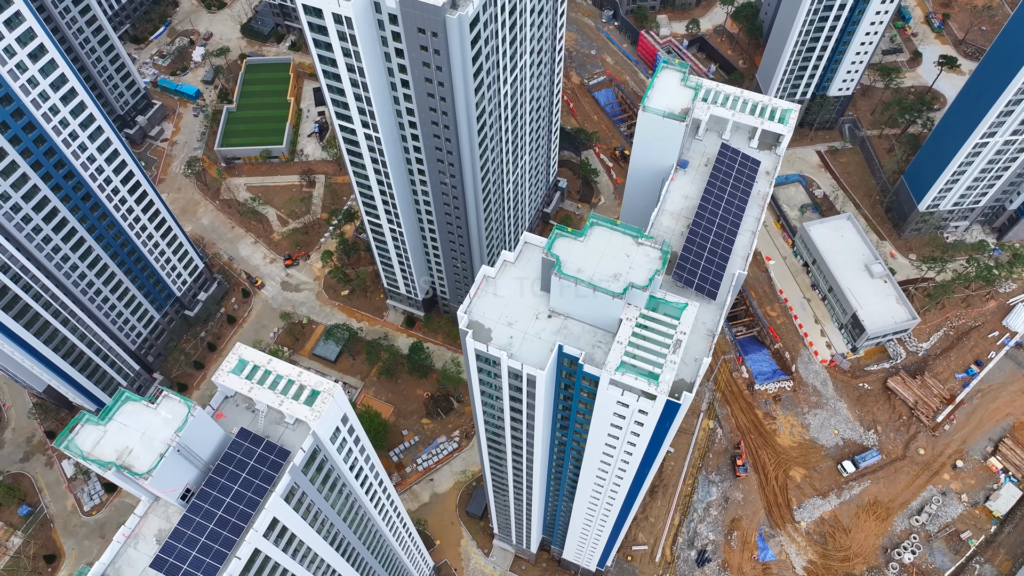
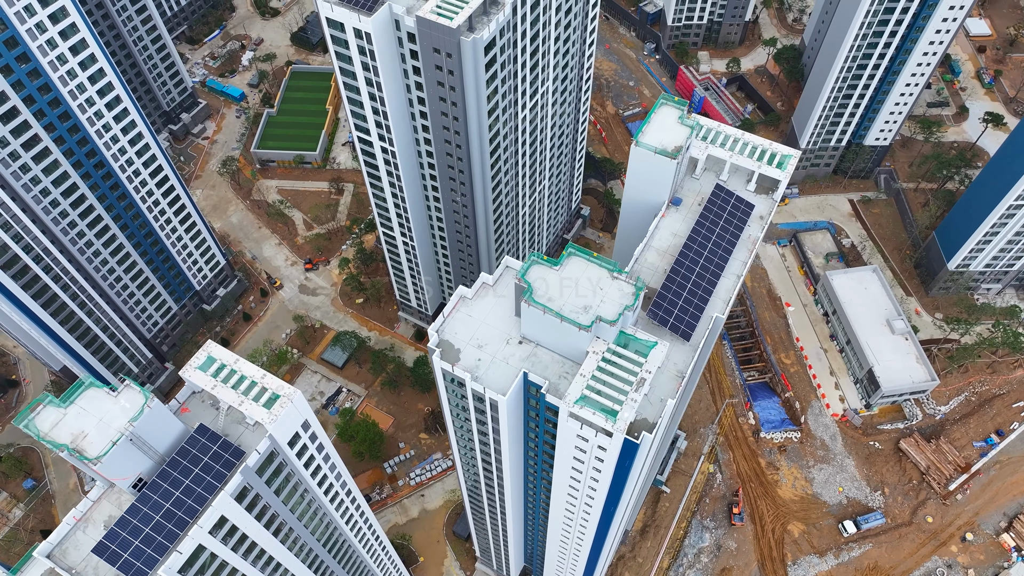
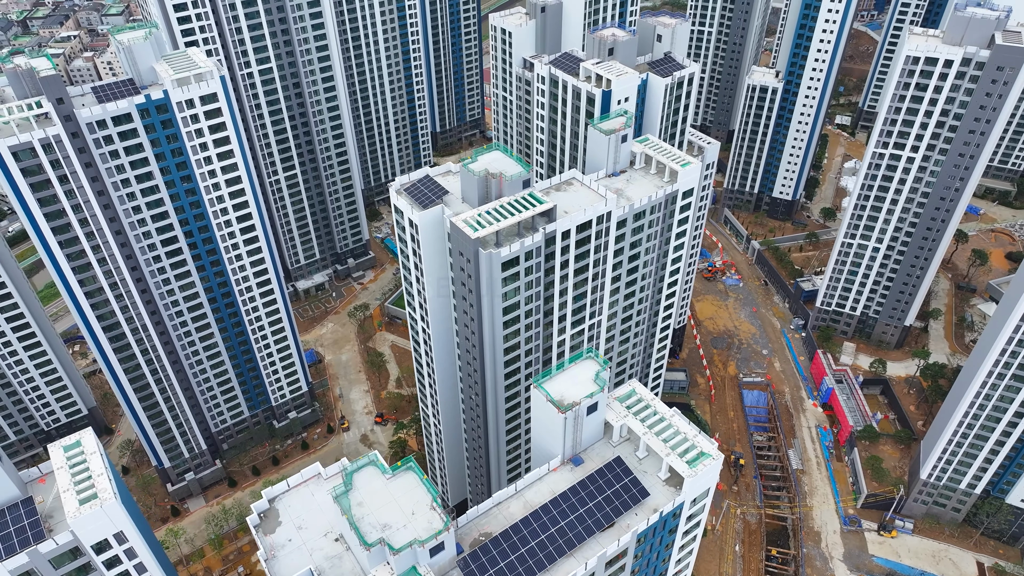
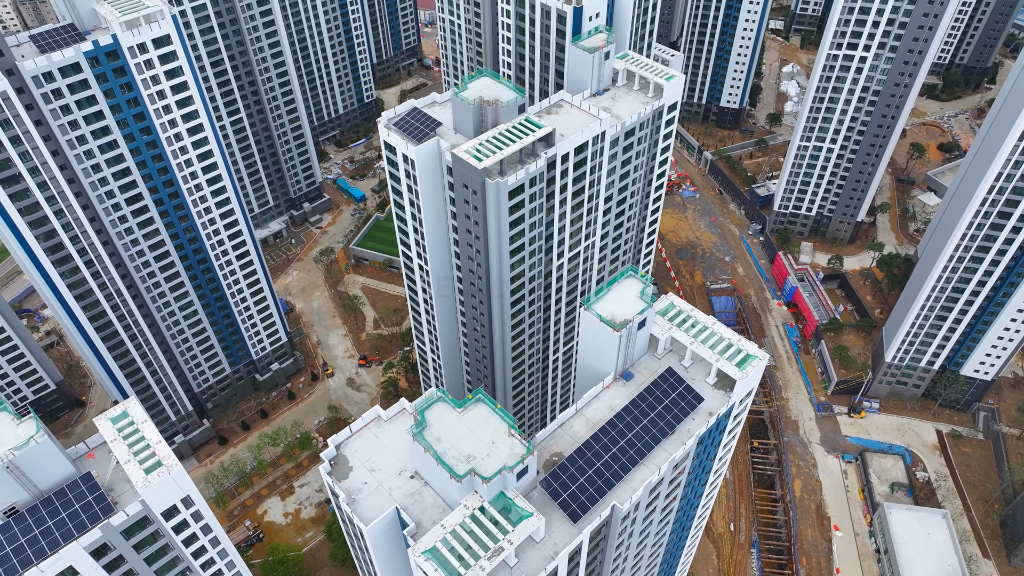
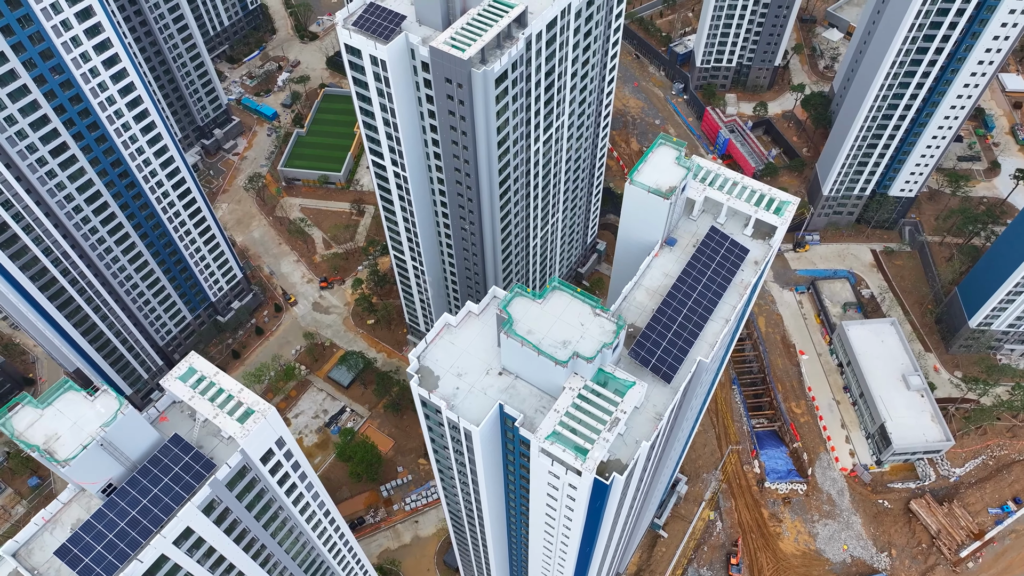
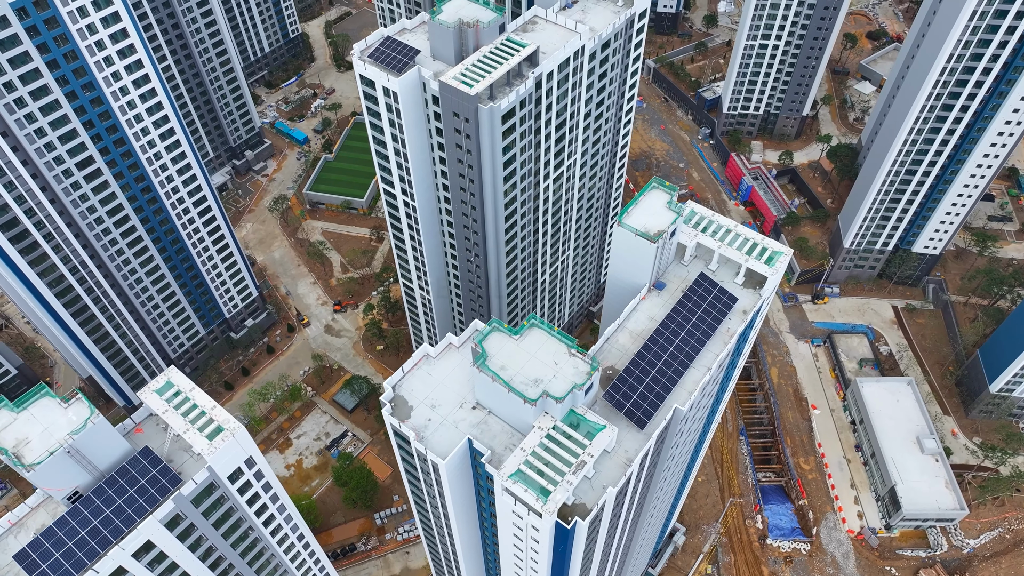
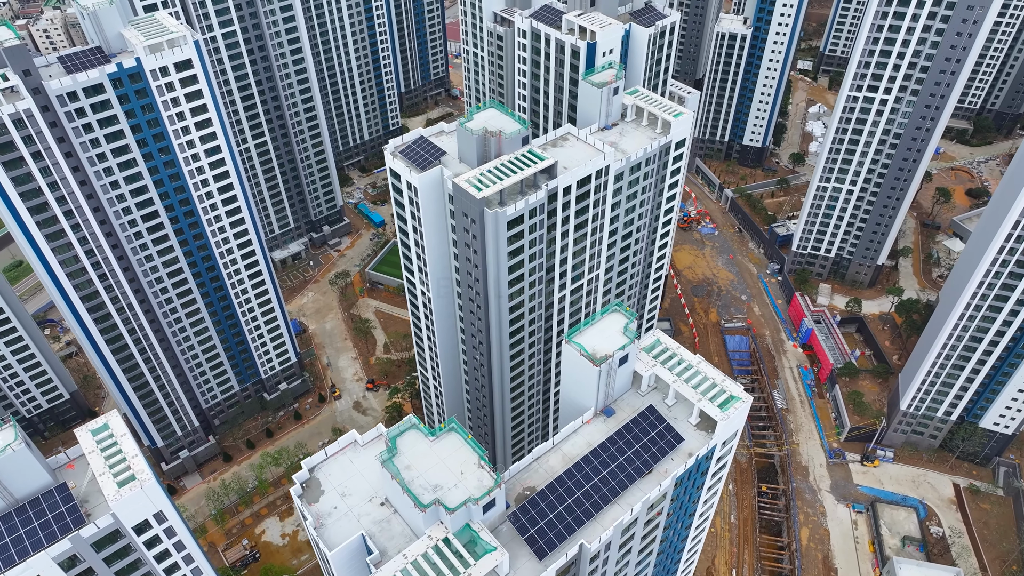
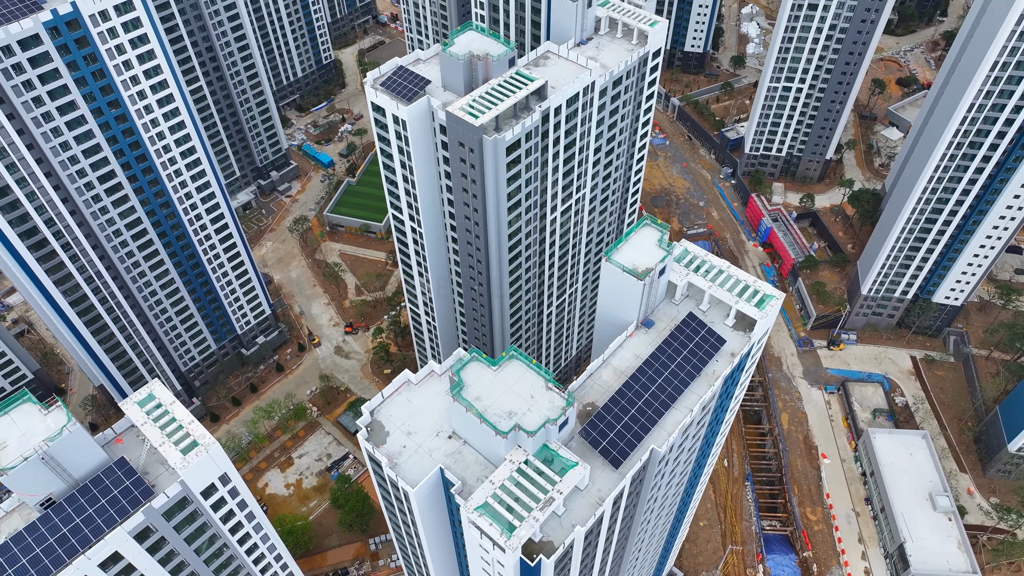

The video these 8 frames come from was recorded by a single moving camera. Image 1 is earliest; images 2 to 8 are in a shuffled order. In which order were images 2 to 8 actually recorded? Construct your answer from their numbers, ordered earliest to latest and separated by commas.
2, 5, 6, 8, 4, 7, 3
